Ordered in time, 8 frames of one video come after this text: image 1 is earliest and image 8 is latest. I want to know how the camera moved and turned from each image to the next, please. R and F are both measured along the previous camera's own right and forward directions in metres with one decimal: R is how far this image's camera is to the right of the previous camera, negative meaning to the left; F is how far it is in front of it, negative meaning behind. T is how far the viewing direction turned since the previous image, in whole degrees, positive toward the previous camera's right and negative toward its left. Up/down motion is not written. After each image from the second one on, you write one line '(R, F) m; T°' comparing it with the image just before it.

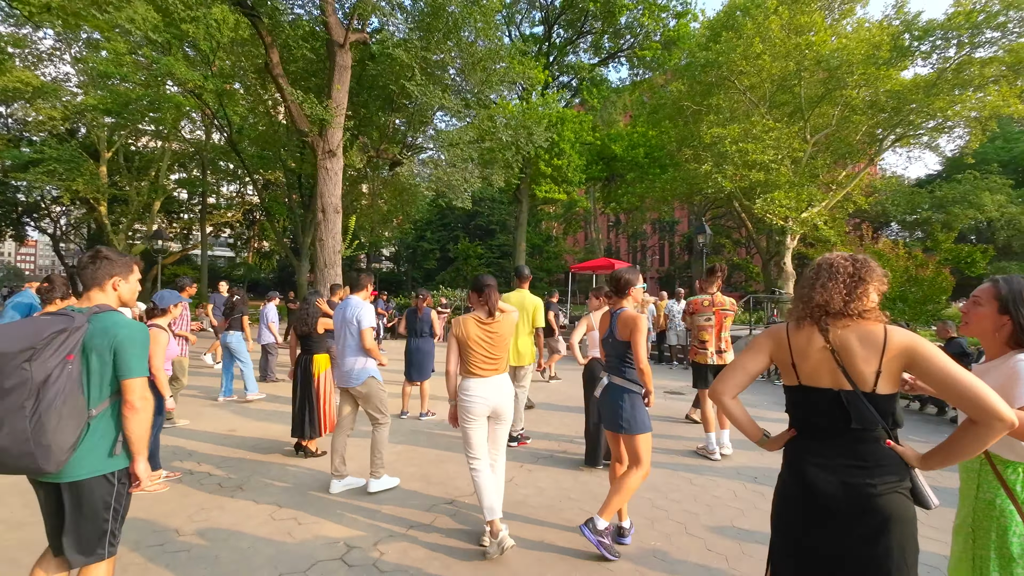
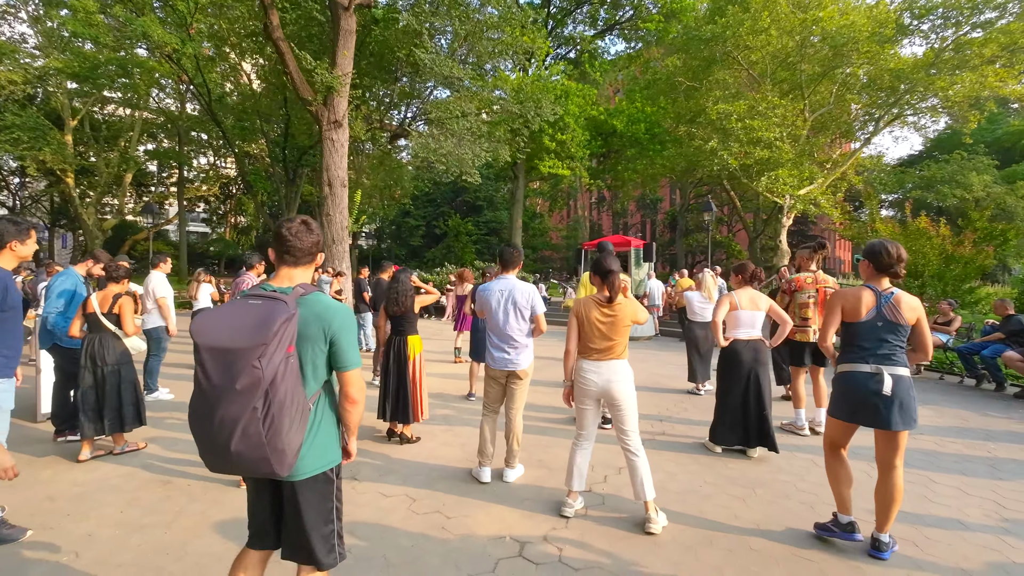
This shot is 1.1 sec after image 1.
(-1.3, +0.3) m; +3°
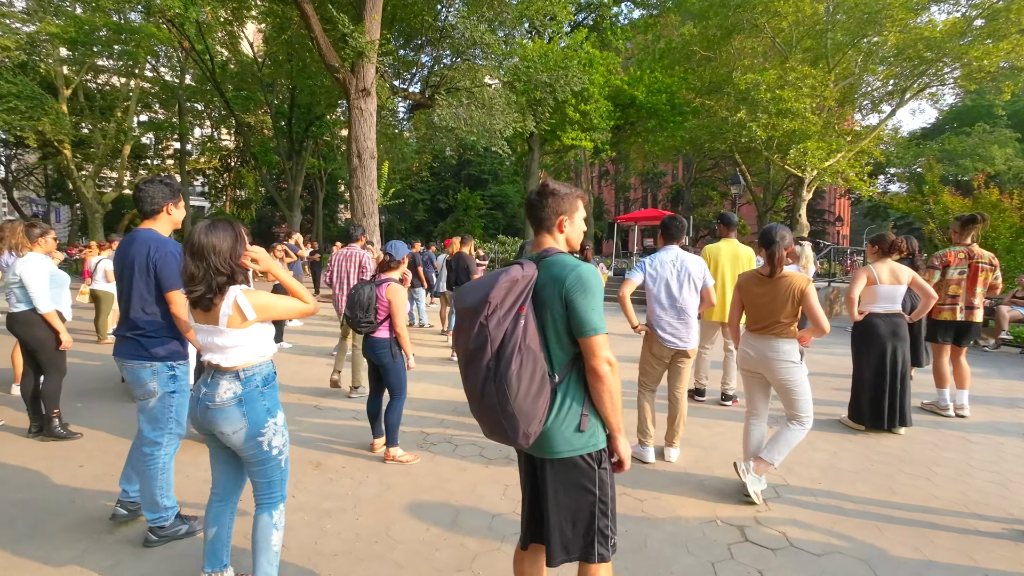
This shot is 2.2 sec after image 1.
(-1.3, +0.2) m; +1°
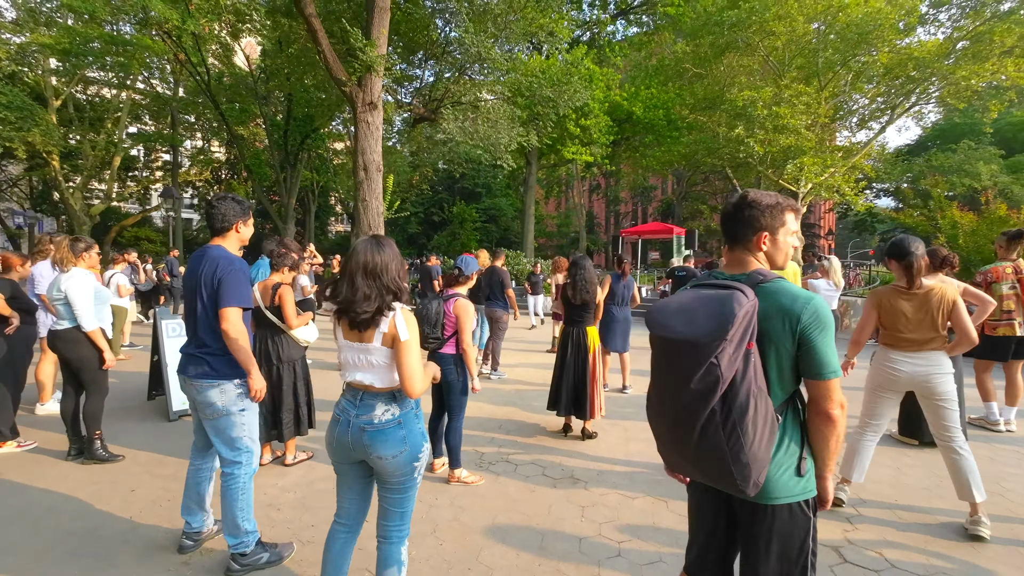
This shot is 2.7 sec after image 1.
(-0.6, +0.1) m; +1°
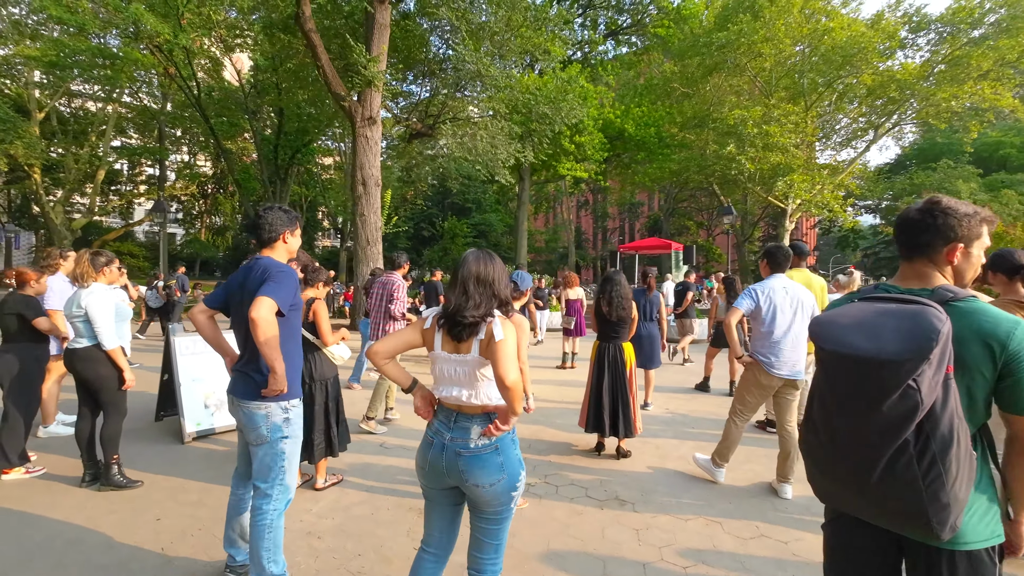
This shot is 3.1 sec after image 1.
(-0.4, +0.1) m; +2°
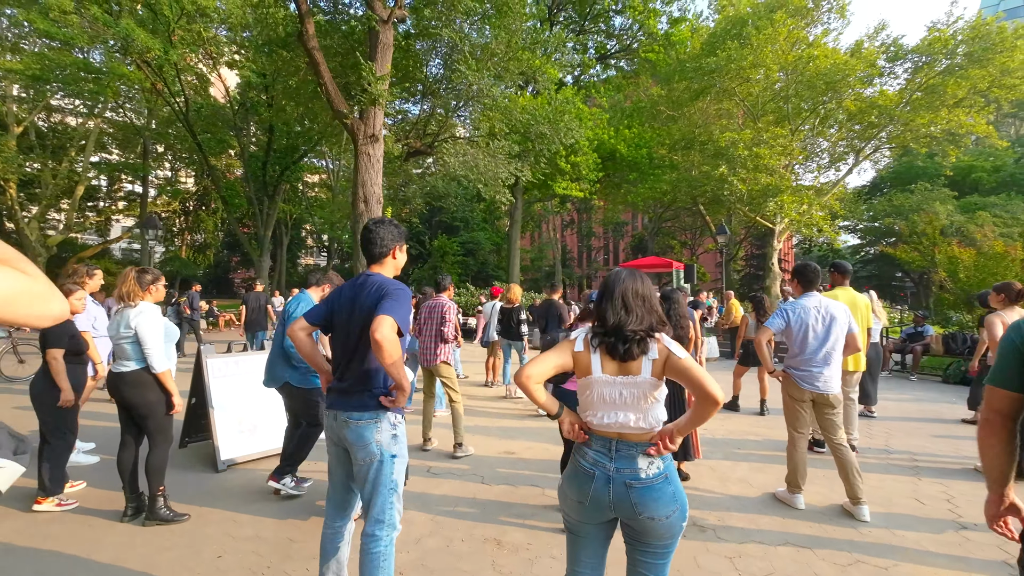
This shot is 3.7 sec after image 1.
(-0.7, +0.1) m; +2°
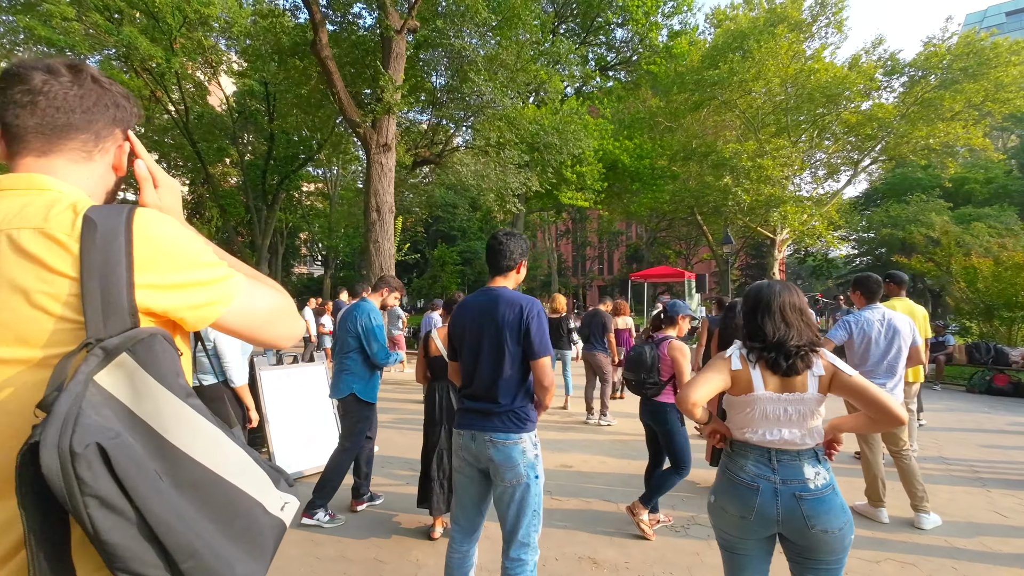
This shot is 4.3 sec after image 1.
(-0.7, +0.1) m; +1°
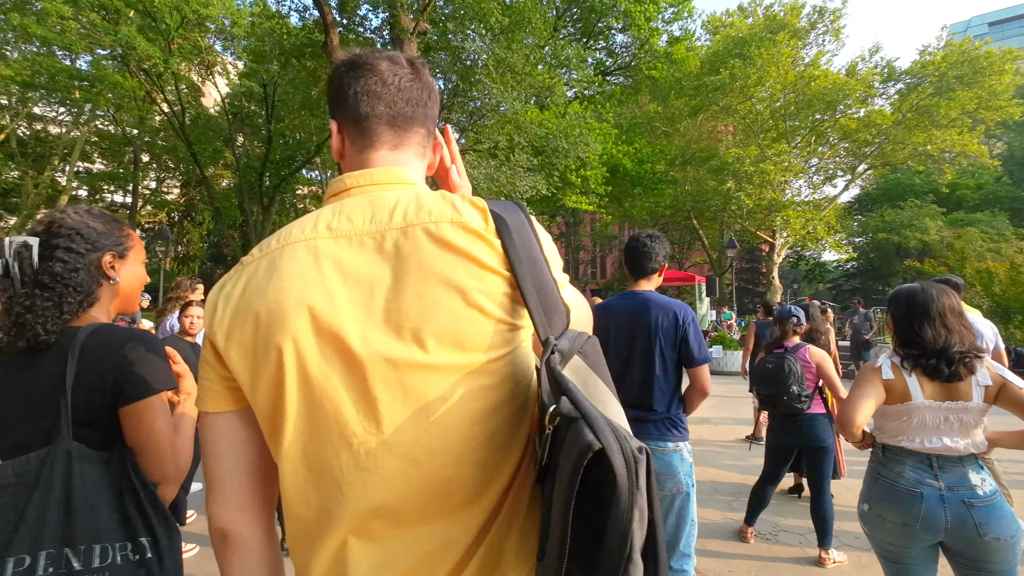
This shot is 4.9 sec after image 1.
(-0.7, +0.1) m; +1°
